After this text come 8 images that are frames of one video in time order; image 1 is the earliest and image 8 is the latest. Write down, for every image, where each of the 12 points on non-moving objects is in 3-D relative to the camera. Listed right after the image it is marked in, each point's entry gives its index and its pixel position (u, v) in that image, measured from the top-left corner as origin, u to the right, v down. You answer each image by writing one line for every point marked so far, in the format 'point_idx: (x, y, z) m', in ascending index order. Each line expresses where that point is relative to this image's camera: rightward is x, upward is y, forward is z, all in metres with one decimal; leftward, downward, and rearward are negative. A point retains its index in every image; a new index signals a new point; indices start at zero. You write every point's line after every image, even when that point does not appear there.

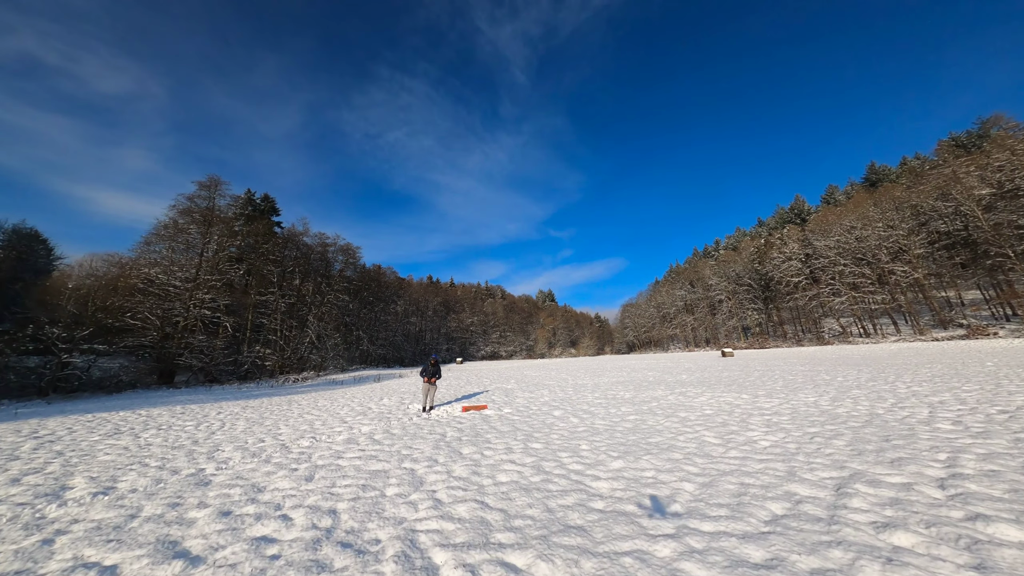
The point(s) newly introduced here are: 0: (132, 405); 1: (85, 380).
0: (-18.0, -5.4, +15.3) m
1: (-23.7, -5.1, +18.3) m
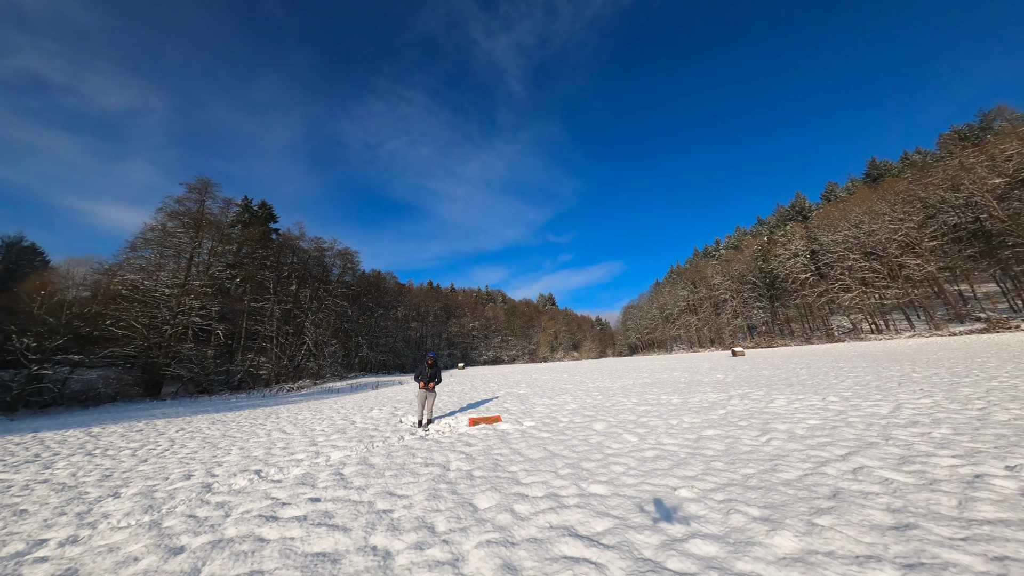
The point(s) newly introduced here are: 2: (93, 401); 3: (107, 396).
0: (-17.7, -5.7, +14.3) m
1: (-23.4, -5.5, +17.2) m
2: (-23.2, -6.1, +18.4) m
3: (-23.3, -6.2, +19.0) m
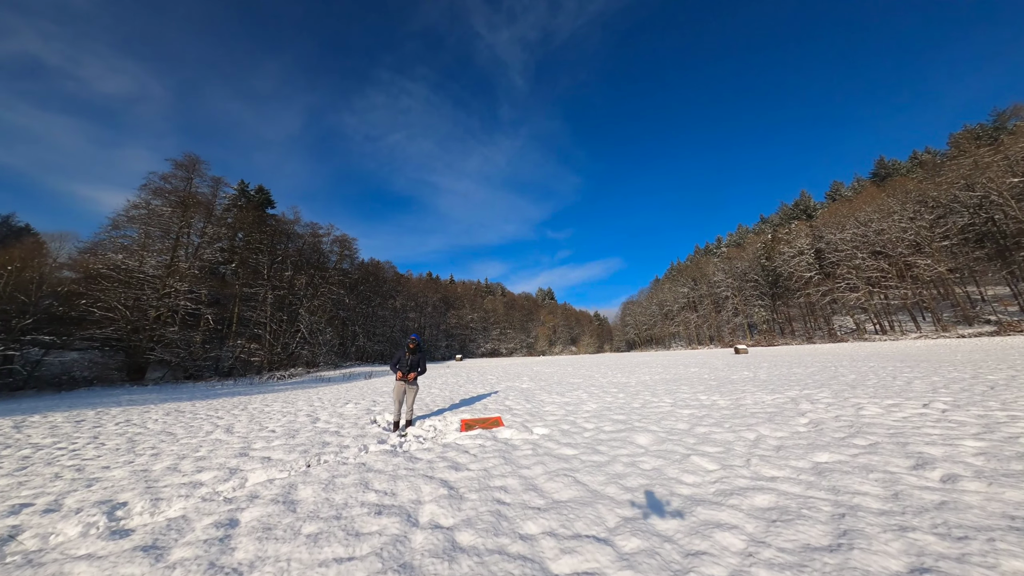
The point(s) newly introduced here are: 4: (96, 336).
0: (-17.8, -4.8, +13.4) m
1: (-23.5, -4.3, +16.4) m
2: (-23.4, -5.0, +17.5) m
3: (-23.4, -5.0, +18.1) m
4: (-23.3, -2.7, +18.8) m
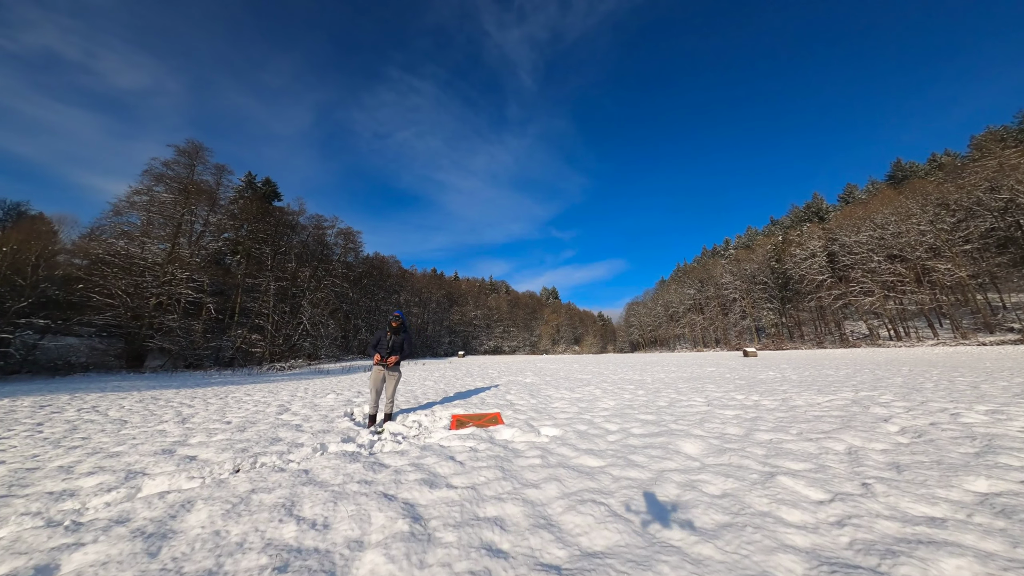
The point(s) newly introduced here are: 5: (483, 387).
0: (-17.8, -4.1, +13.2) m
1: (-23.4, -3.5, +16.2) m
2: (-23.2, -4.2, +17.3) m
3: (-23.3, -4.2, +17.9) m
4: (-23.1, -1.8, +18.6) m
5: (-0.9, -3.0, +9.9) m
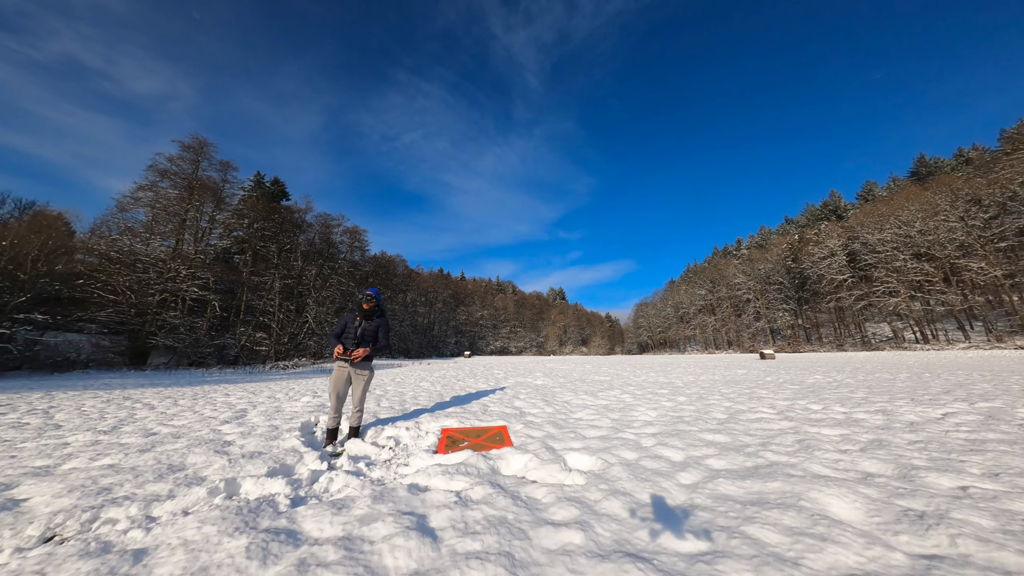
0: (-17.5, -3.9, +12.9) m
1: (-23.0, -3.3, +16.1) m
2: (-22.9, -4.0, +17.2) m
3: (-22.9, -4.0, +17.8) m
4: (-22.7, -1.6, +18.4) m
5: (-0.7, -2.9, +9.3) m
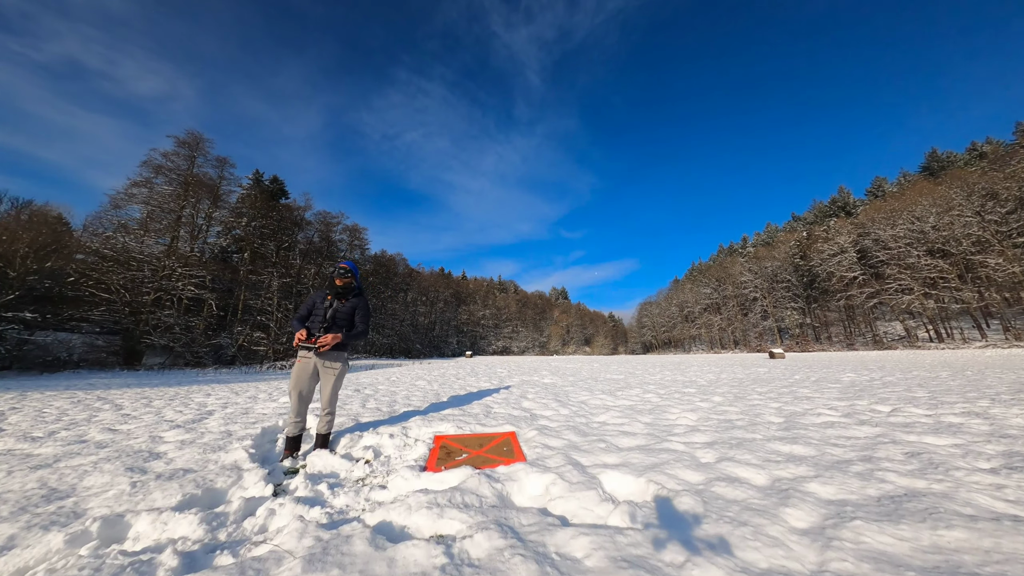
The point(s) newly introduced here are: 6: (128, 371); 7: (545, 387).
0: (-17.4, -3.7, +12.3) m
1: (-22.9, -3.2, +15.5) m
2: (-22.7, -3.9, +16.6) m
3: (-22.7, -3.9, +17.2) m
4: (-22.5, -1.5, +17.9) m
5: (-0.6, -2.7, +8.6) m
6: (-21.0, -4.6, +18.3) m
7: (+0.8, -2.6, +8.6) m
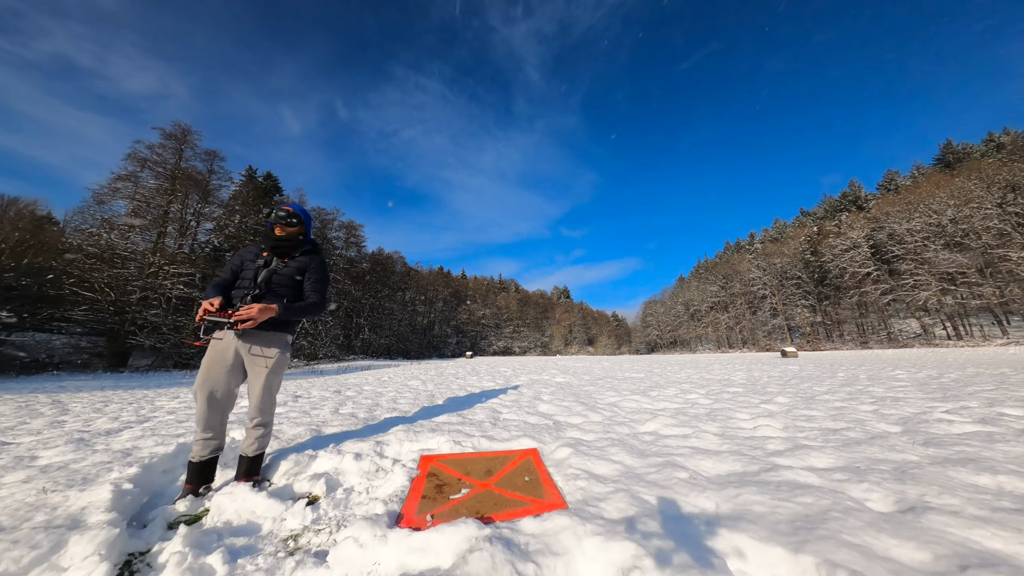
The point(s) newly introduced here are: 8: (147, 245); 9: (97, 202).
0: (-17.2, -3.6, +11.3) m
1: (-22.7, -3.0, +14.5) m
2: (-22.5, -3.7, +15.6) m
3: (-22.5, -3.7, +16.2) m
4: (-22.4, -1.4, +16.9) m
5: (-0.4, -2.4, +7.6) m
6: (-20.8, -4.5, +17.4) m
7: (+1.0, -2.3, +7.6) m
8: (-21.8, +2.5, +19.6) m
9: (-24.4, +5.1, +19.5) m
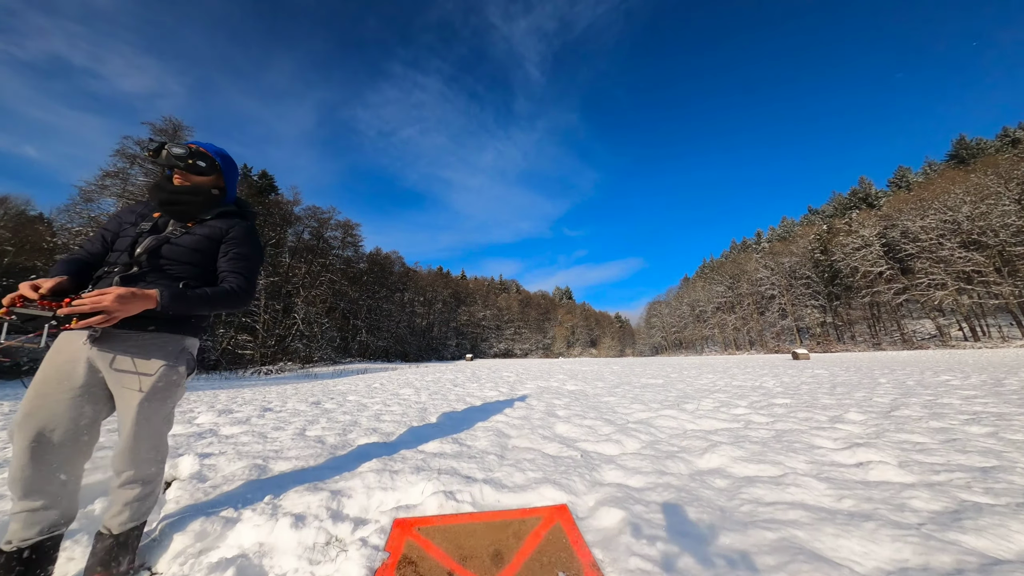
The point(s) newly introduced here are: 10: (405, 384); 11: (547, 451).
0: (-17.0, -3.5, +10.6) m
1: (-22.5, -3.1, +13.8) m
2: (-22.3, -3.8, +14.9) m
3: (-22.4, -3.8, +15.6) m
4: (-22.2, -1.4, +16.2) m
5: (-0.3, -2.3, +6.8) m
6: (-20.6, -4.5, +16.7) m
7: (+1.1, -2.2, +6.8) m
8: (-21.7, +2.5, +19.0) m
9: (-24.3, +5.1, +18.9) m
10: (-3.0, -2.7, +9.5) m
11: (+0.3, -1.7, +3.6) m
